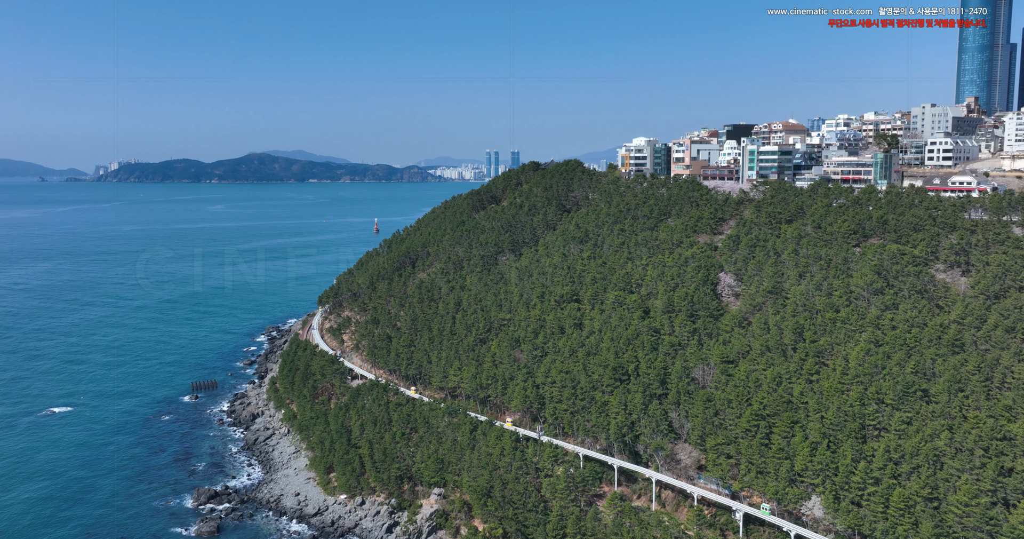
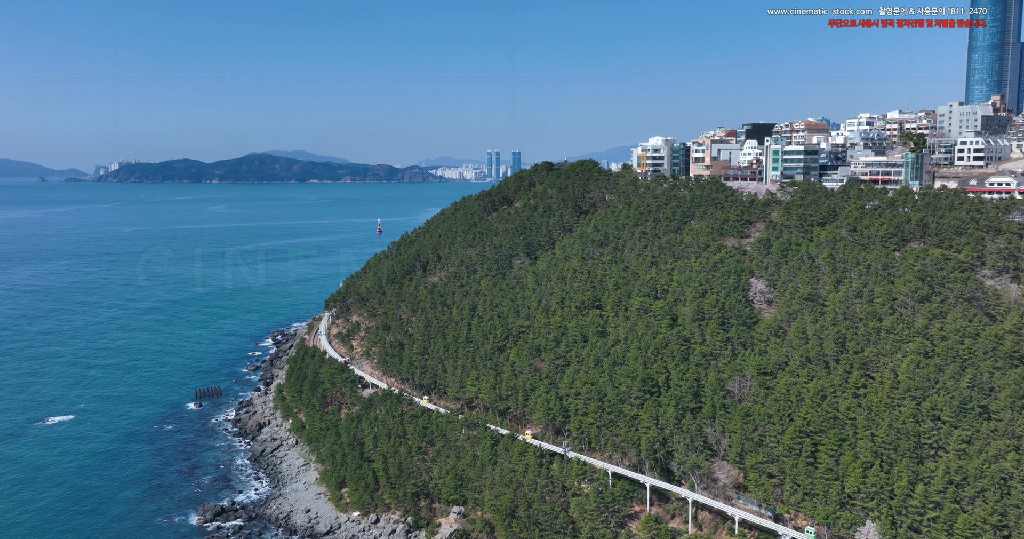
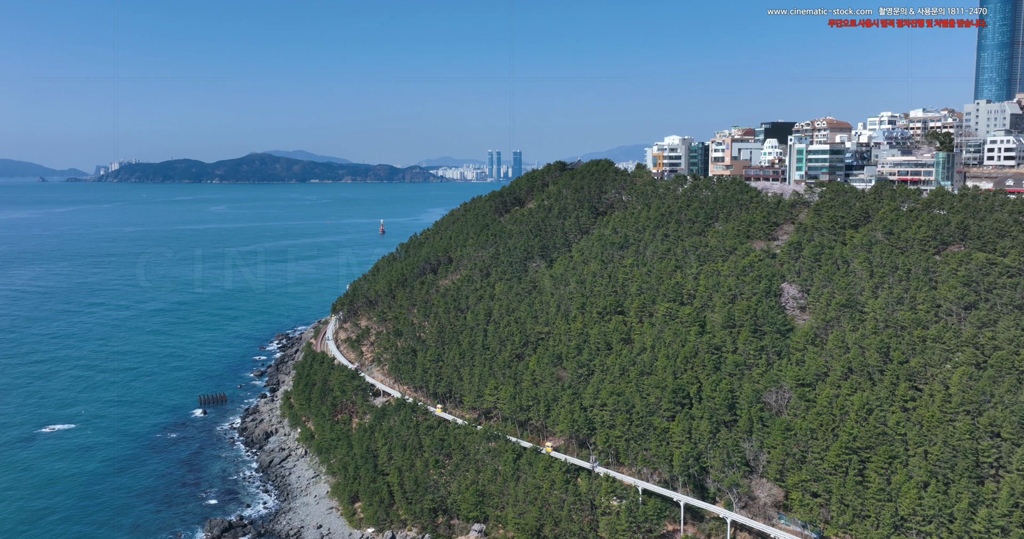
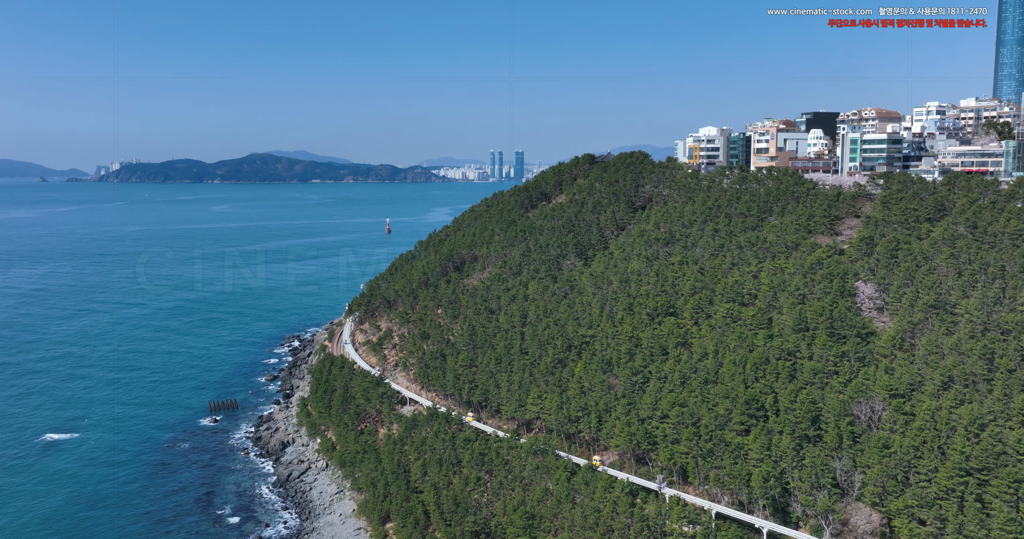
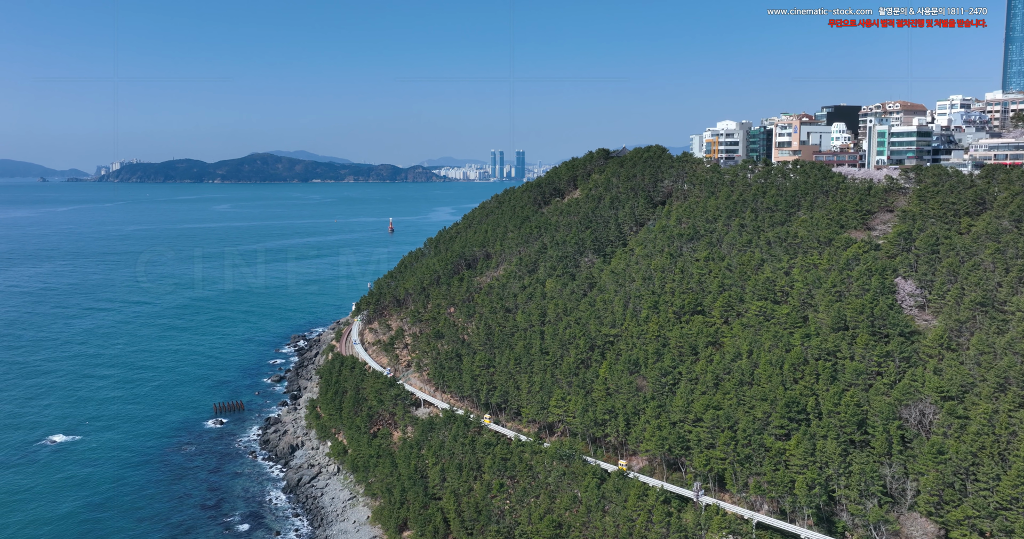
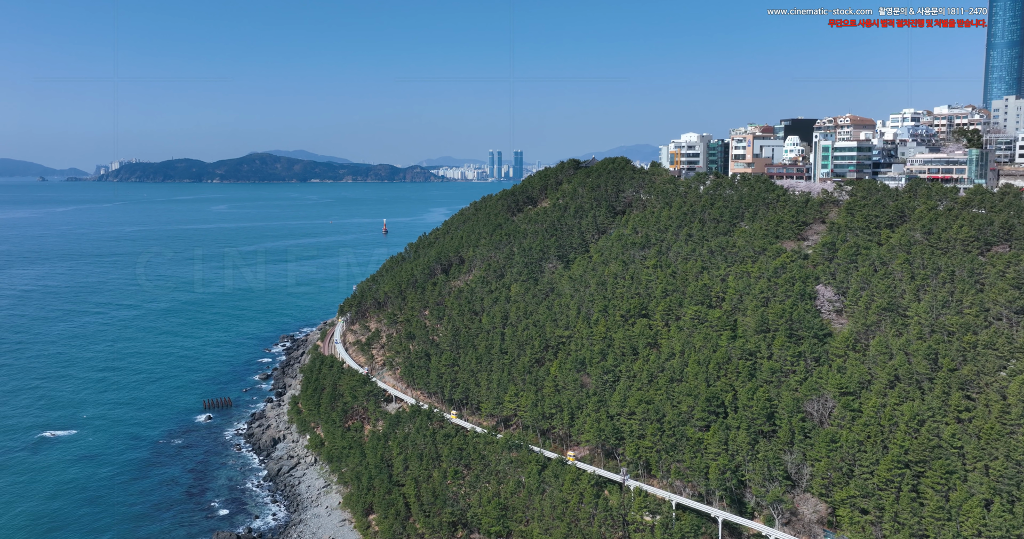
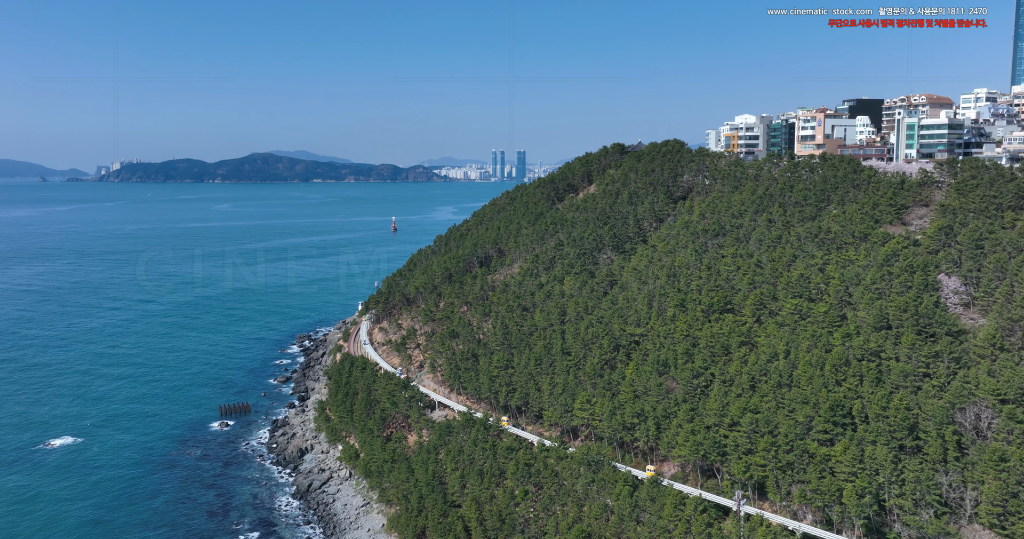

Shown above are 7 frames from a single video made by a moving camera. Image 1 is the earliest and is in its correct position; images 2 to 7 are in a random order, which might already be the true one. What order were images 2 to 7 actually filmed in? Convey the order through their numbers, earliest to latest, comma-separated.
2, 3, 6, 4, 5, 7
